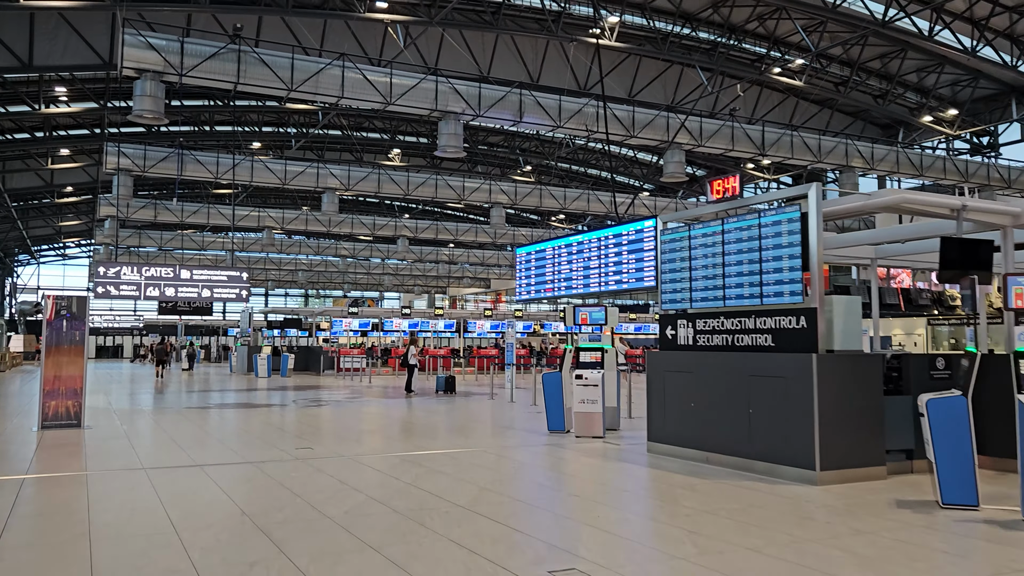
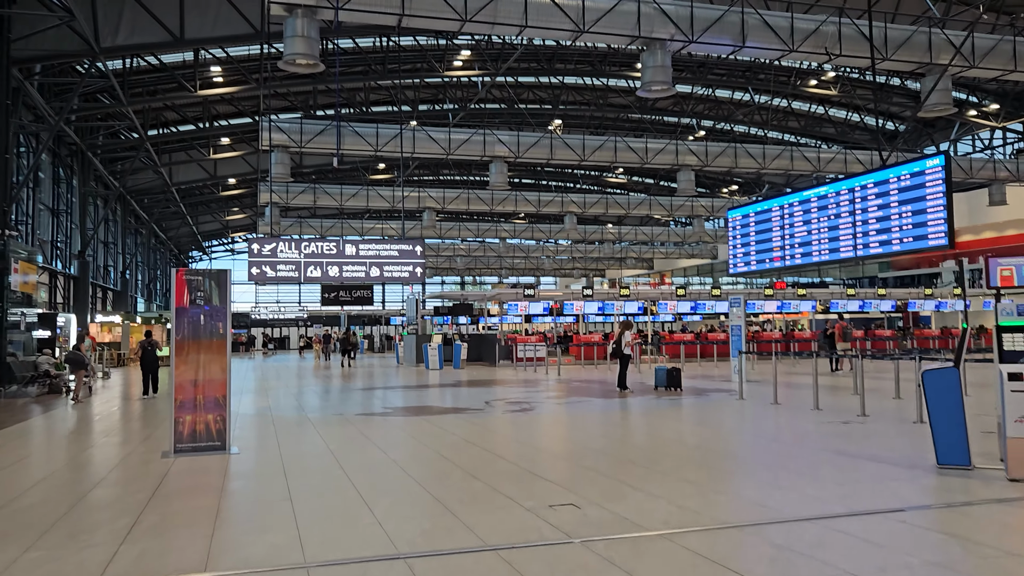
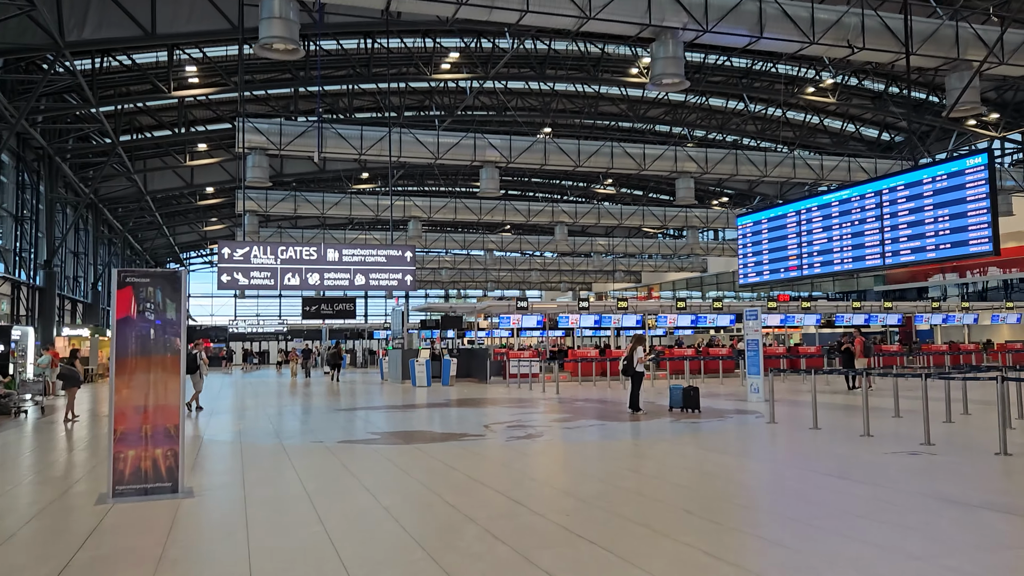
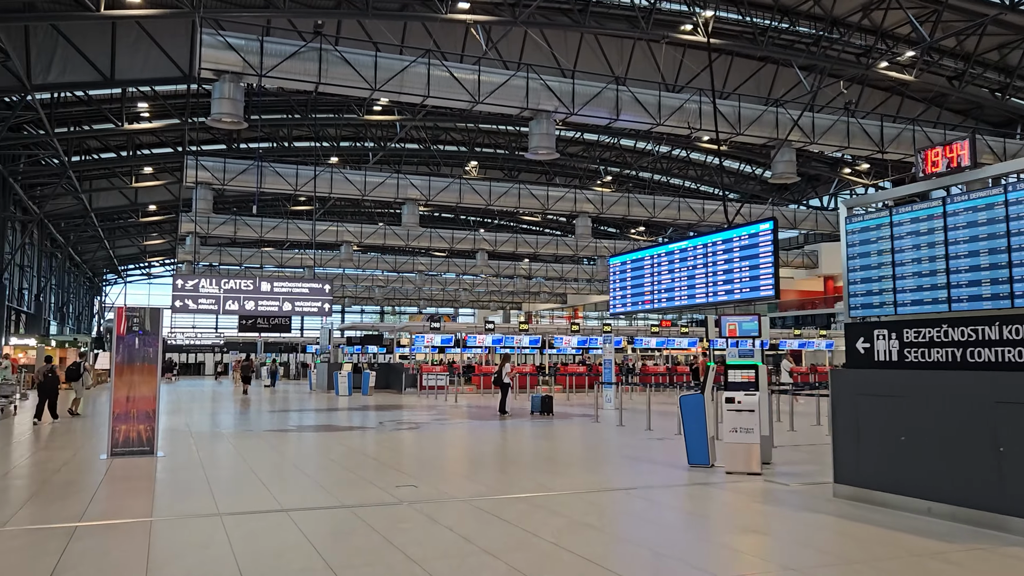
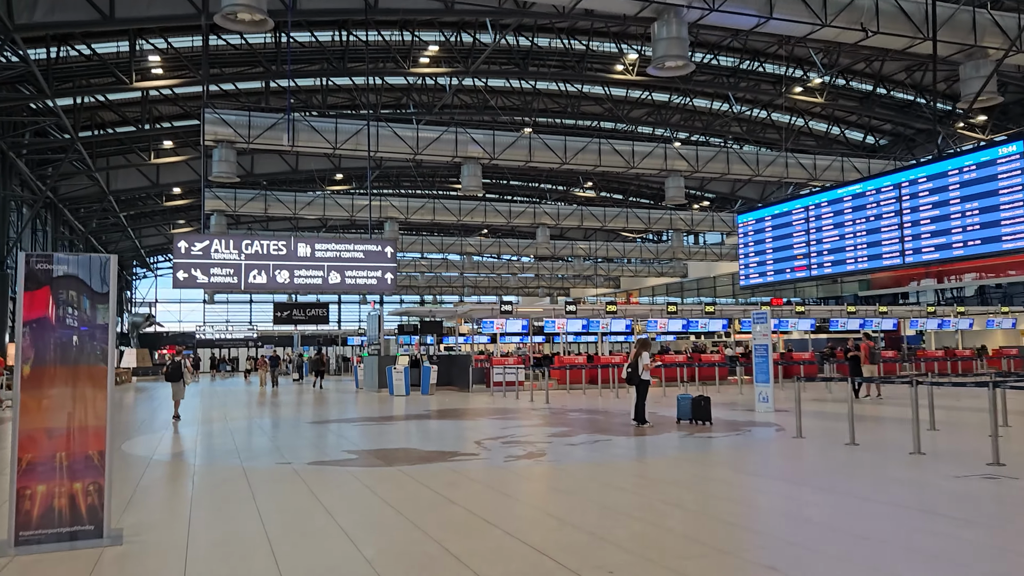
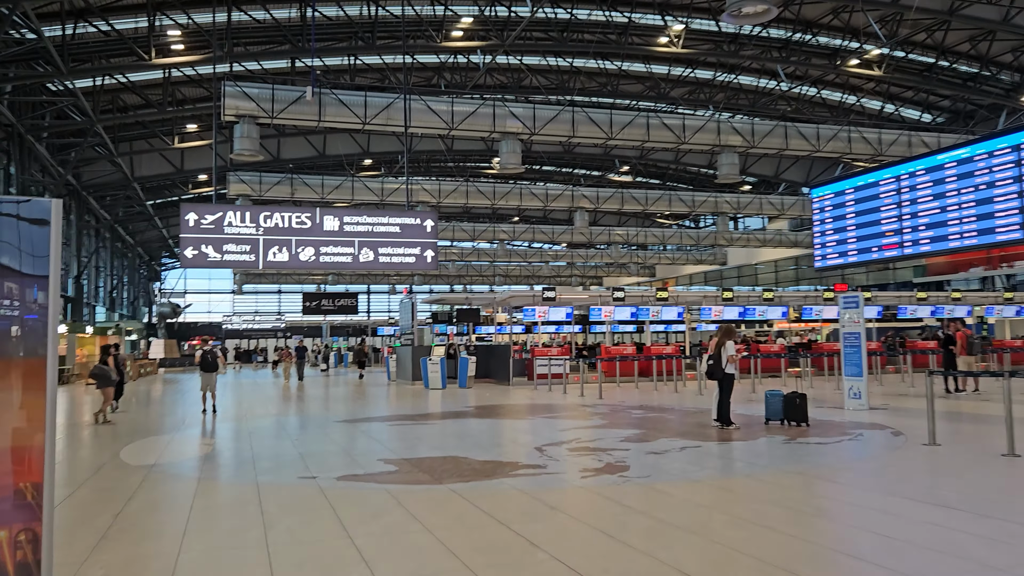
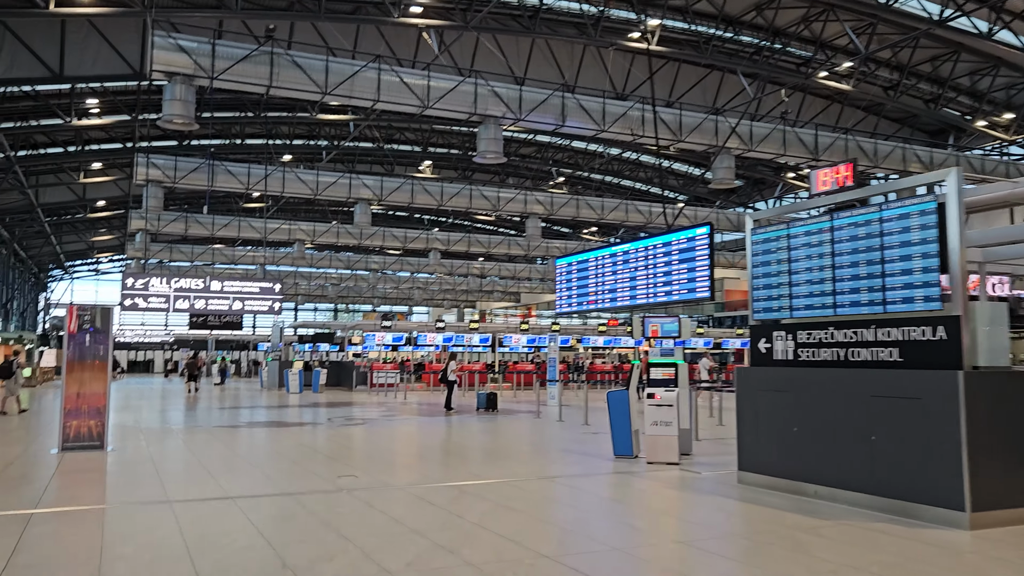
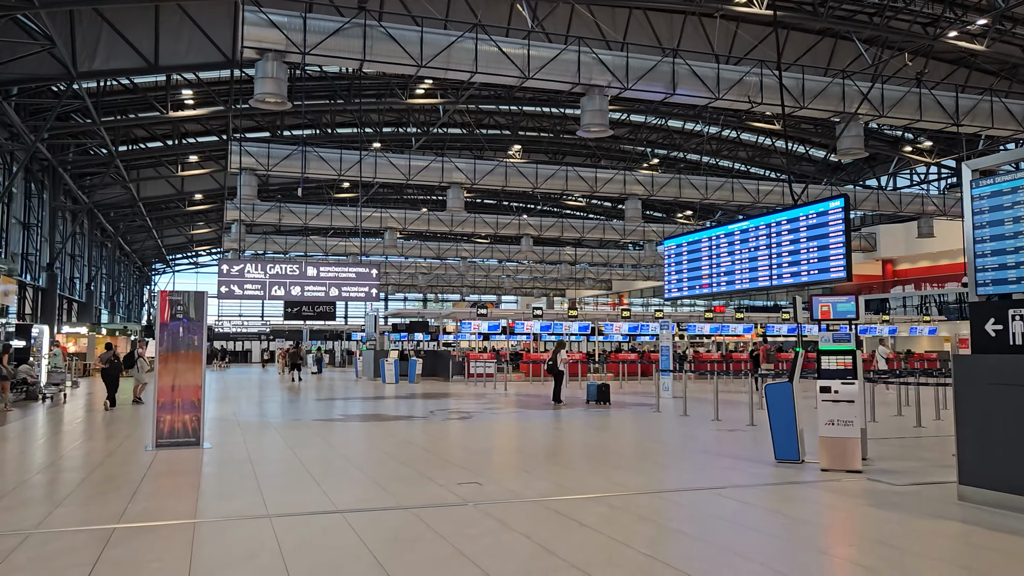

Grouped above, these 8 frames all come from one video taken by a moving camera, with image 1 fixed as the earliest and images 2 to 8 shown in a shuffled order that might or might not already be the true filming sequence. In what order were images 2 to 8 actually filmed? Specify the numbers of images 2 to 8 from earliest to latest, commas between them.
7, 4, 8, 2, 3, 5, 6
